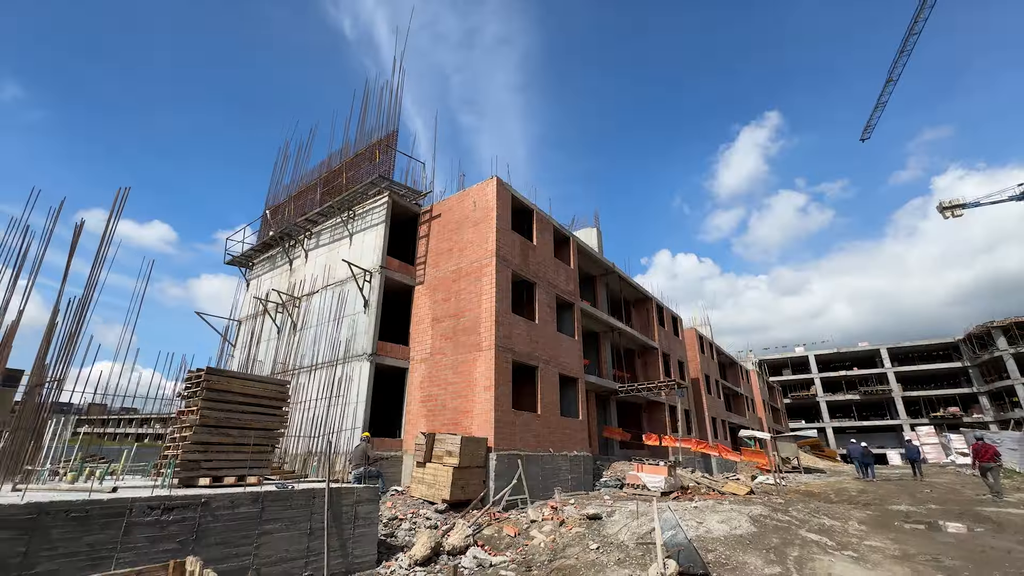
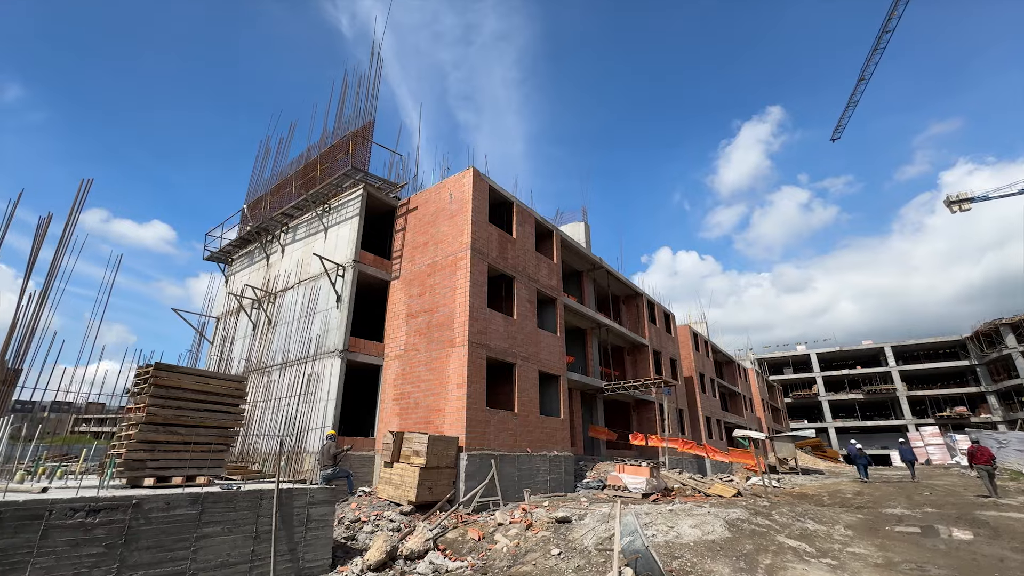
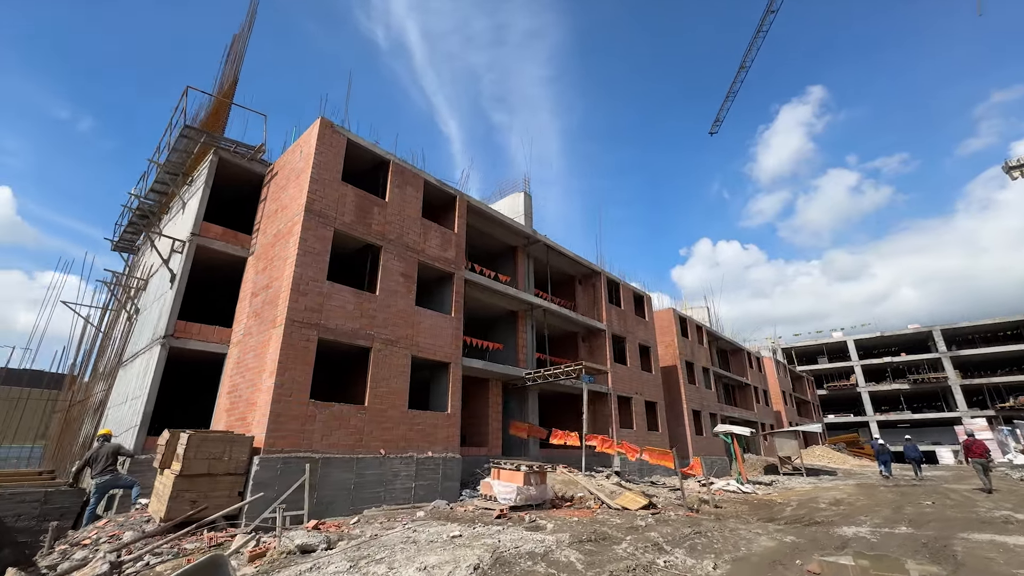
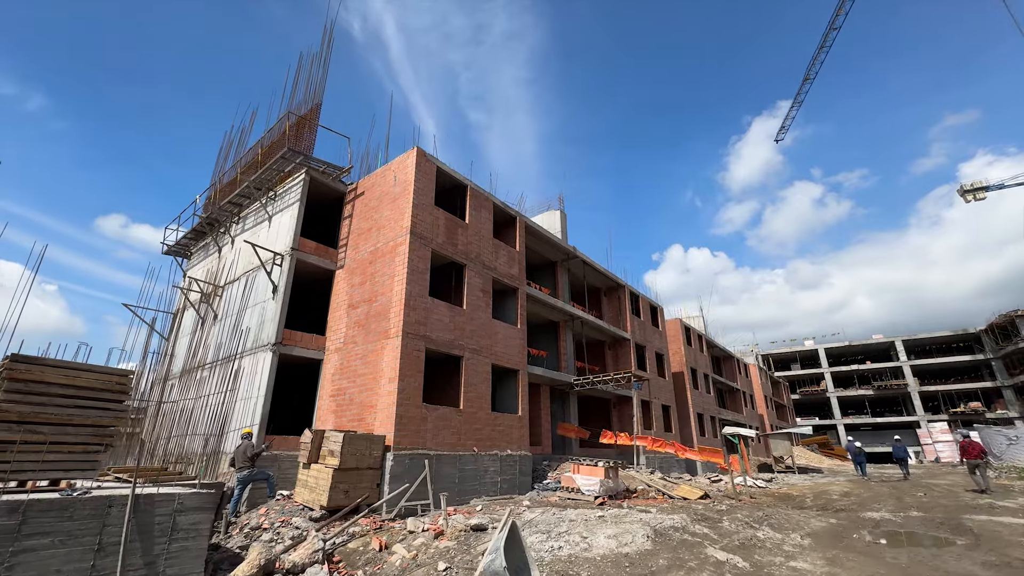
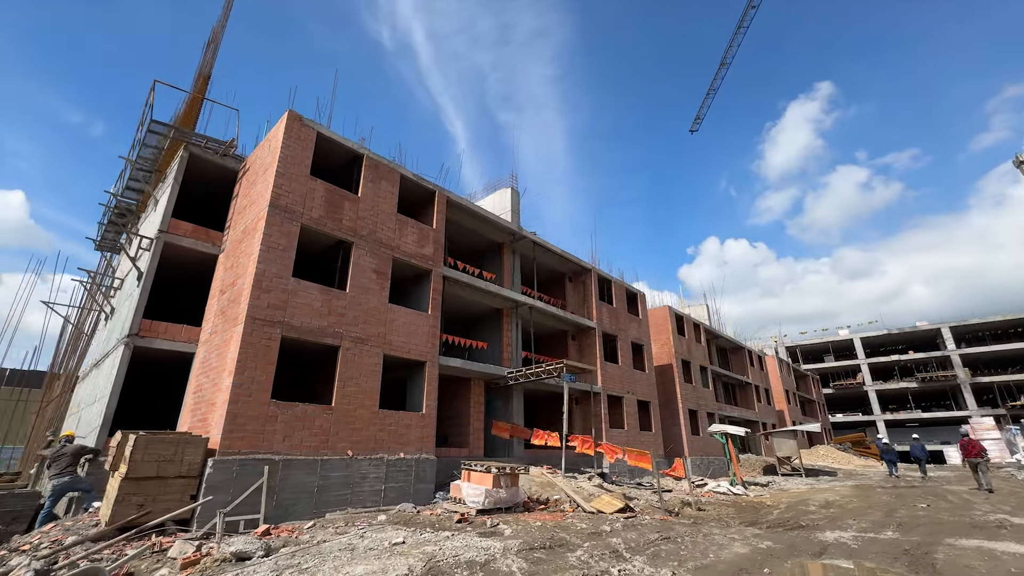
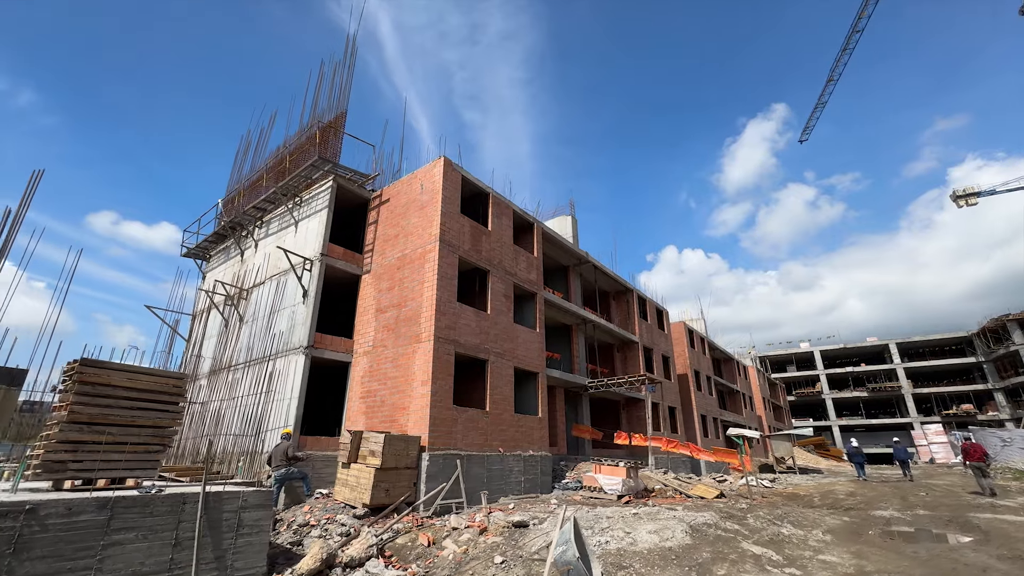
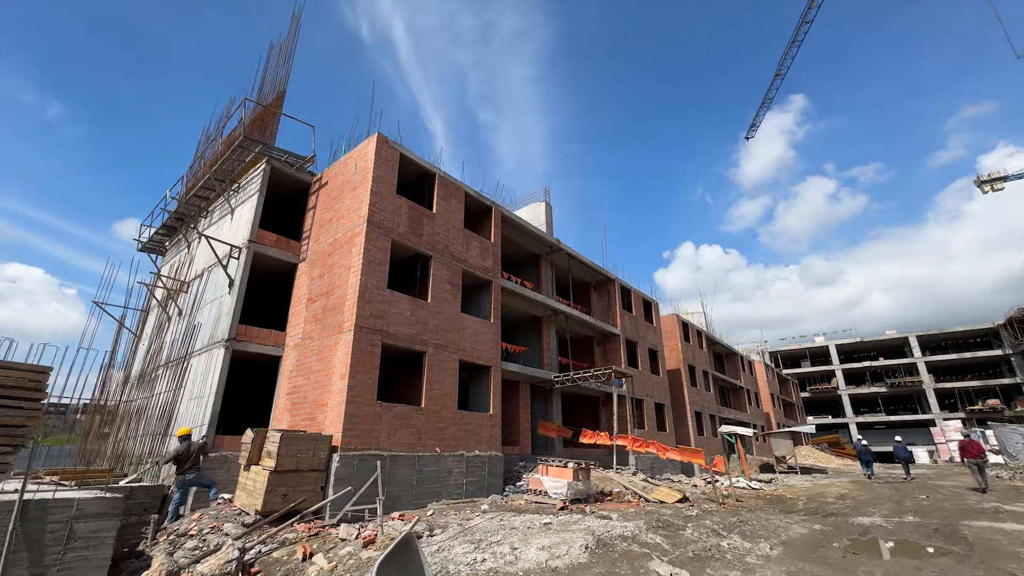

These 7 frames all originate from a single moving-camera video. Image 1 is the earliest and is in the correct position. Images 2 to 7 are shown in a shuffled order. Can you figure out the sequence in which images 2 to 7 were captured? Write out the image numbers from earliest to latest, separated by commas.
2, 6, 4, 7, 3, 5
